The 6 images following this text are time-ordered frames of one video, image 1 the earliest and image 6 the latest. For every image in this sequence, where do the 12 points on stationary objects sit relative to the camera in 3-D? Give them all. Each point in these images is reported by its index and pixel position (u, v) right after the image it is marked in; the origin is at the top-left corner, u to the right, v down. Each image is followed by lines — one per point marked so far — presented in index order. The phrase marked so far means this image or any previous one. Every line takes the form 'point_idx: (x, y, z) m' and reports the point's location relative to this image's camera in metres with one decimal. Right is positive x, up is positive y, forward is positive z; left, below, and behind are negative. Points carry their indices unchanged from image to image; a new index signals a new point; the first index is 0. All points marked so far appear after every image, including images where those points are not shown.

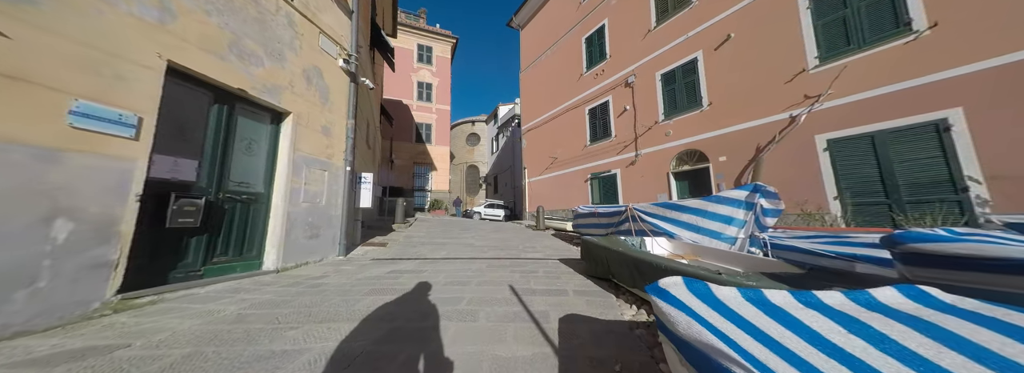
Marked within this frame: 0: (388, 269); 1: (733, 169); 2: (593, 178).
0: (-1.9, -1.3, +3.6) m
1: (+6.8, +0.5, +7.3) m
2: (+4.0, +0.4, +11.7) m
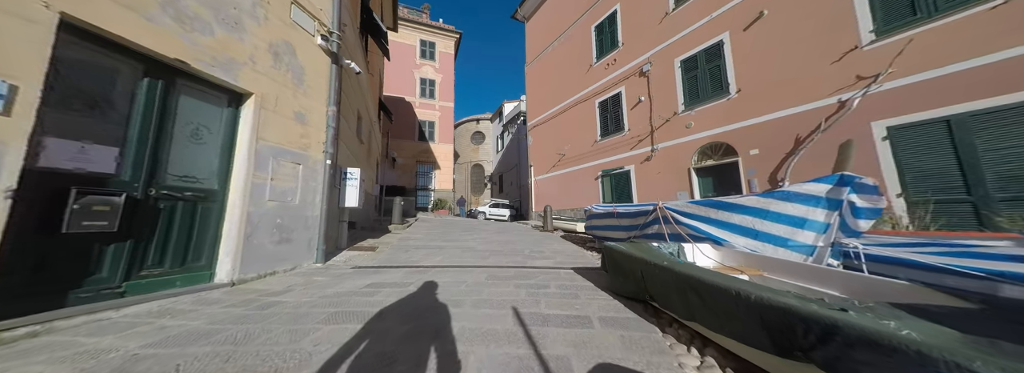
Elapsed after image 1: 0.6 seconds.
0: (-1.8, -1.2, +3.0) m
1: (+7.0, +0.6, +6.5) m
2: (+4.2, +0.5, +10.9) m
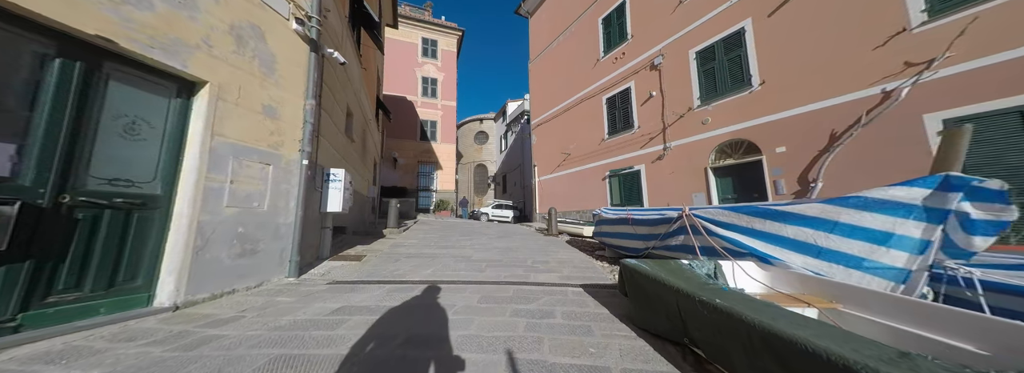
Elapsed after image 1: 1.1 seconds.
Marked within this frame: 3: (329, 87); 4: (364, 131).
0: (-1.8, -1.2, +2.5) m
1: (+7.0, +0.6, +5.9) m
2: (+4.4, +0.5, +10.3) m
3: (-3.3, +1.8, +4.3) m
4: (-4.8, +1.8, +7.7) m
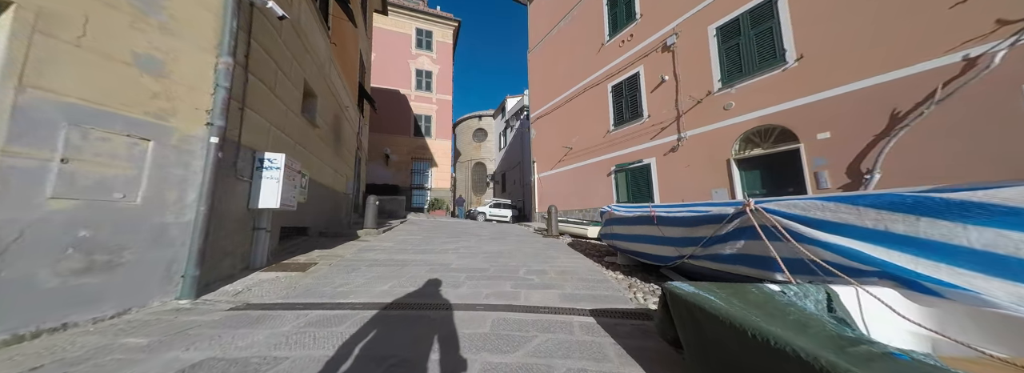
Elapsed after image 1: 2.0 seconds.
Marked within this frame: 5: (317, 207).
0: (-2.0, -1.1, +1.6) m
1: (+6.8, +0.7, +4.9) m
2: (+4.2, +0.6, +9.3) m
3: (-3.5, +2.0, +3.4) m
4: (-4.9, +1.9, +6.8) m
5: (-4.5, -0.5, +5.5) m
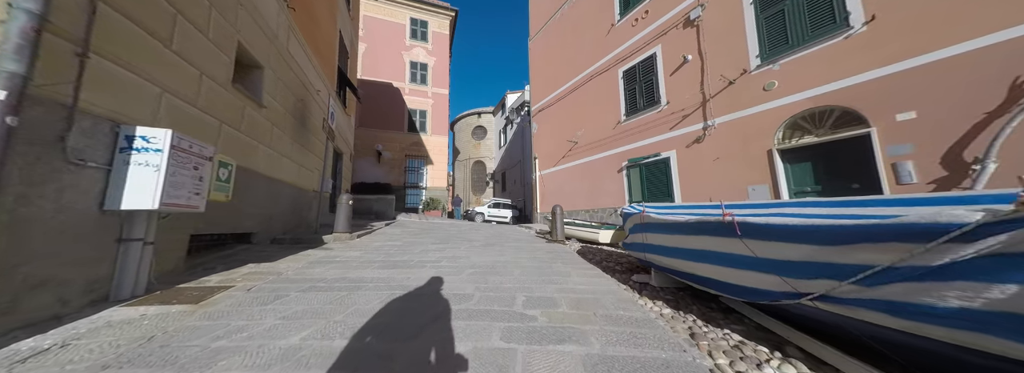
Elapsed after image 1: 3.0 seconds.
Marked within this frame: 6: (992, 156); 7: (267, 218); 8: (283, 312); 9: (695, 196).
0: (-2.1, -1.0, +0.5) m
1: (+6.8, +0.8, +3.8) m
2: (+4.2, +0.7, +8.2) m
3: (-3.6, +2.0, +2.3) m
4: (-5.0, +2.0, +5.7) m
5: (-4.5, -0.4, +4.4) m
6: (+6.9, +0.5, +3.4) m
7: (-4.6, -0.6, +4.4) m
8: (-2.1, -1.1, +2.2) m
9: (+5.1, -0.3, +6.7) m
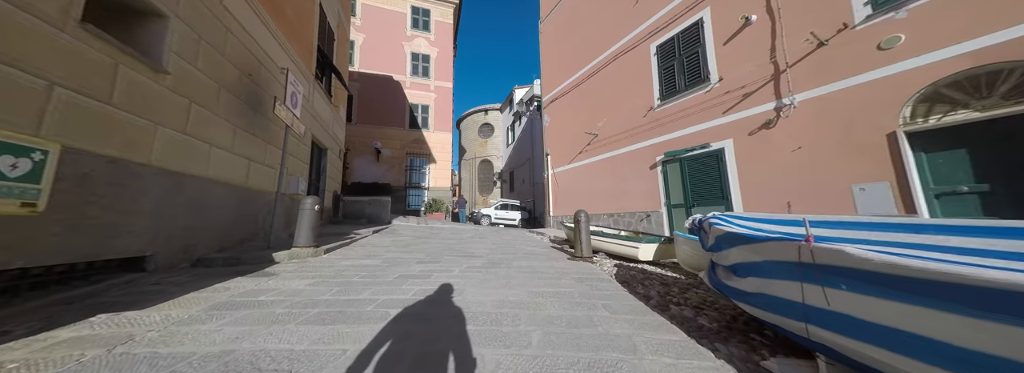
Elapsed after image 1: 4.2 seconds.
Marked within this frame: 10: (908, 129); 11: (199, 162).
0: (-2.0, -1.0, -0.9) m
1: (+6.9, +0.9, +2.1) m
2: (+4.5, +0.8, +6.7) m
3: (-3.5, +2.0, +1.0) m
4: (-4.8, +2.0, +4.4) m
5: (-4.4, -0.4, +3.1) m
6: (+7.0, +0.5, +1.7) m
7: (-4.4, -0.6, +3.1) m
8: (-2.0, -1.1, +0.8) m
9: (+5.4, -0.2, +5.1) m
10: (+6.2, +0.9, +3.7) m
11: (-4.4, +0.4, +3.4) m
